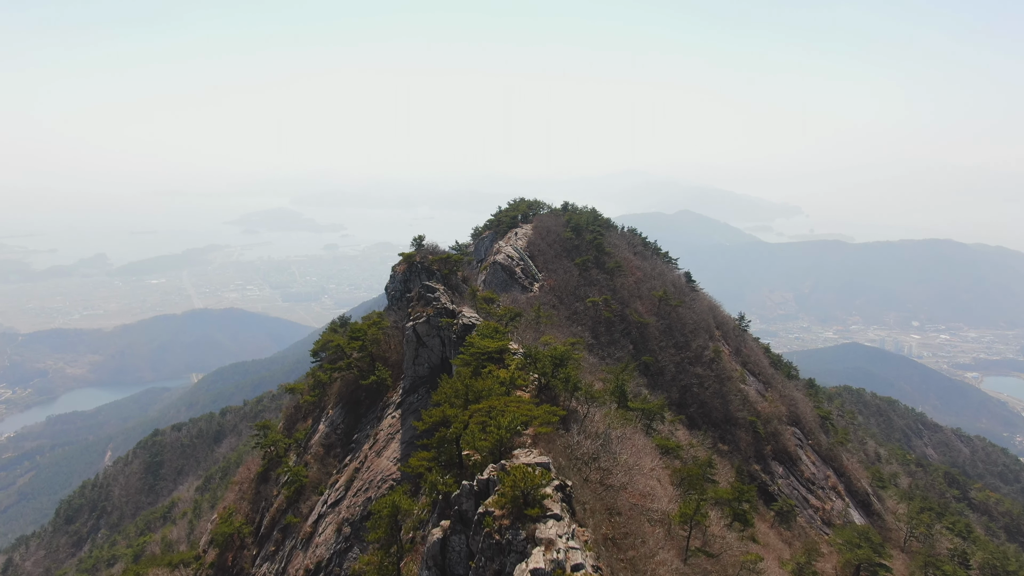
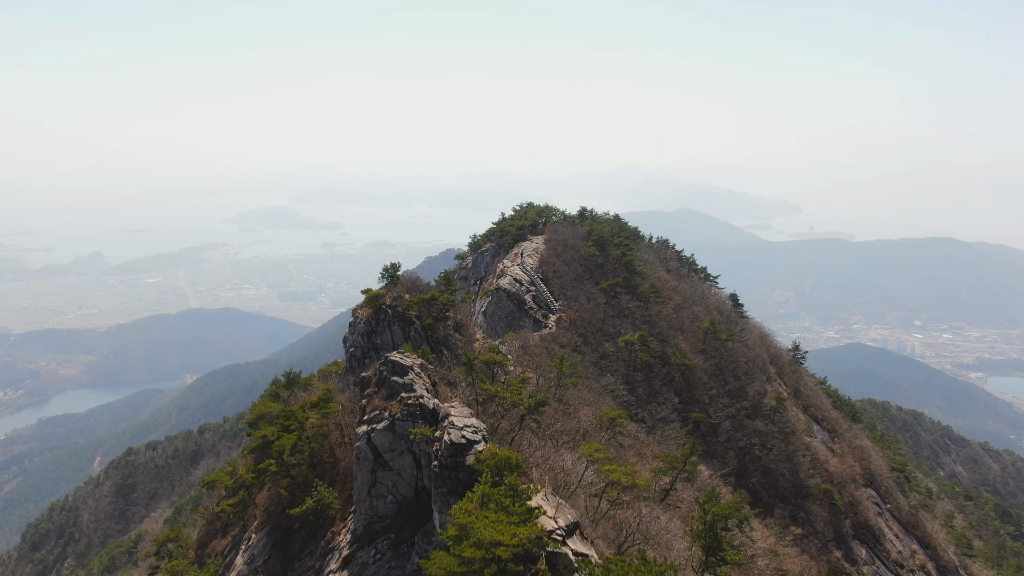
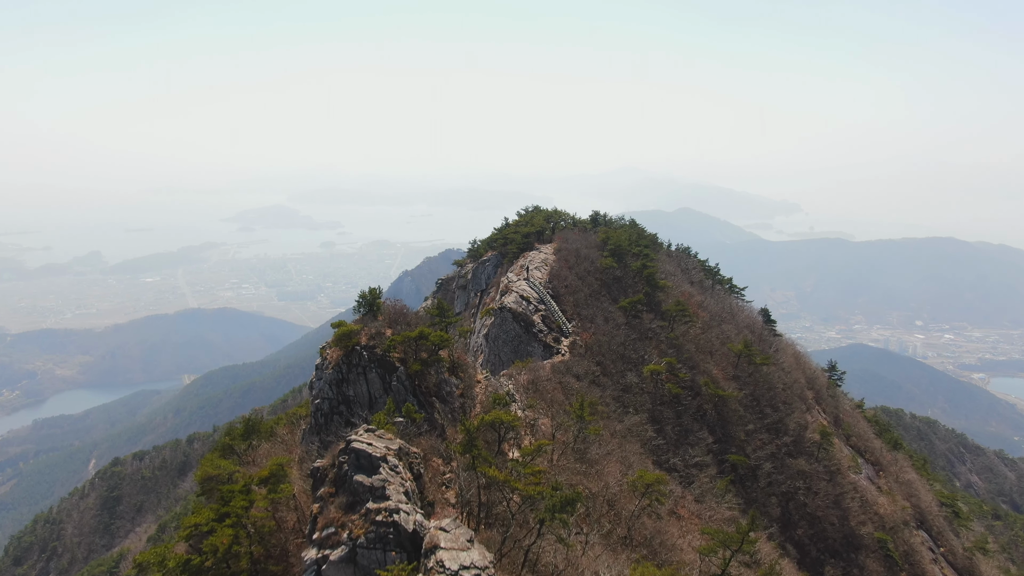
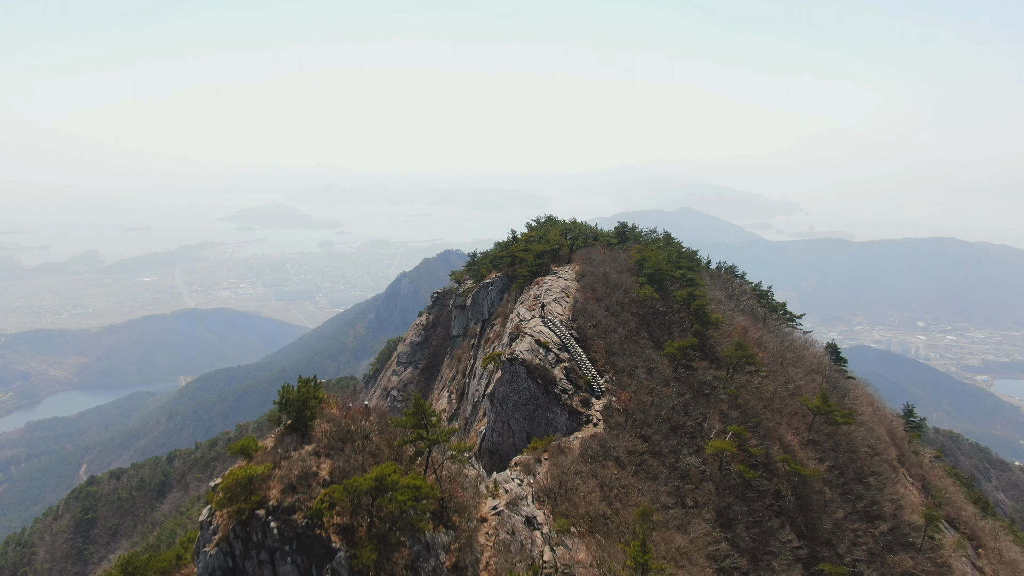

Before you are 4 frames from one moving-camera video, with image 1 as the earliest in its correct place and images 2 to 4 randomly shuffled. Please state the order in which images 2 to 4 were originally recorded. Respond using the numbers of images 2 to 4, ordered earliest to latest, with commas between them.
2, 3, 4
